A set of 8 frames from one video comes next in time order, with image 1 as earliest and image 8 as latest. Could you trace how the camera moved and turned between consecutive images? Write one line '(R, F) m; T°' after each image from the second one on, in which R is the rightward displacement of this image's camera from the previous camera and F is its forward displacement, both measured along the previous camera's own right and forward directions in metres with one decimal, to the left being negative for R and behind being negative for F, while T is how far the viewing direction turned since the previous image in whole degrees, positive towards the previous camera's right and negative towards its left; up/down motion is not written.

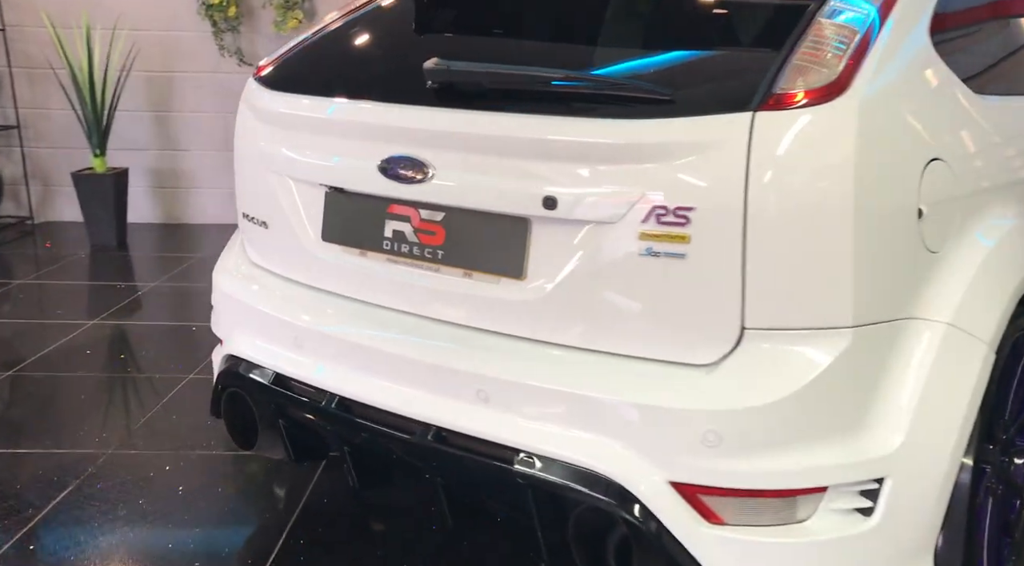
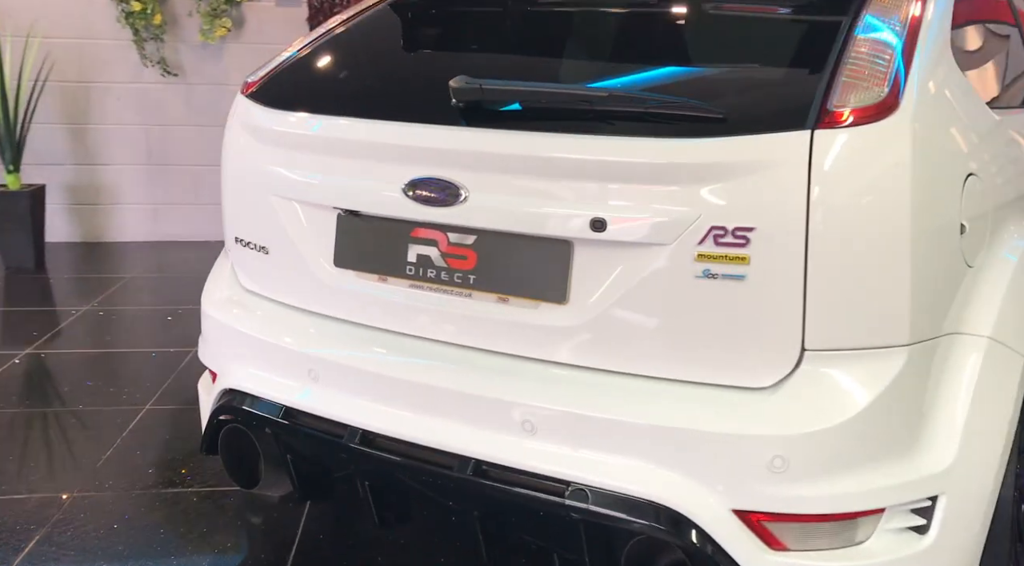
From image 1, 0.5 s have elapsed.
(-0.2, +0.1) m; +6°
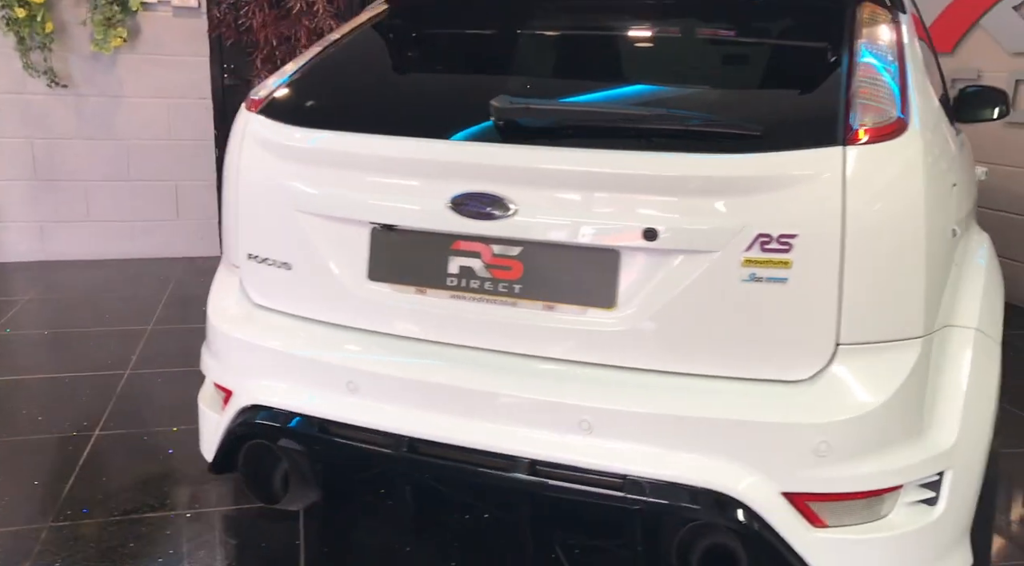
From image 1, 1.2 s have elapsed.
(-0.3, 0.0) m; +9°
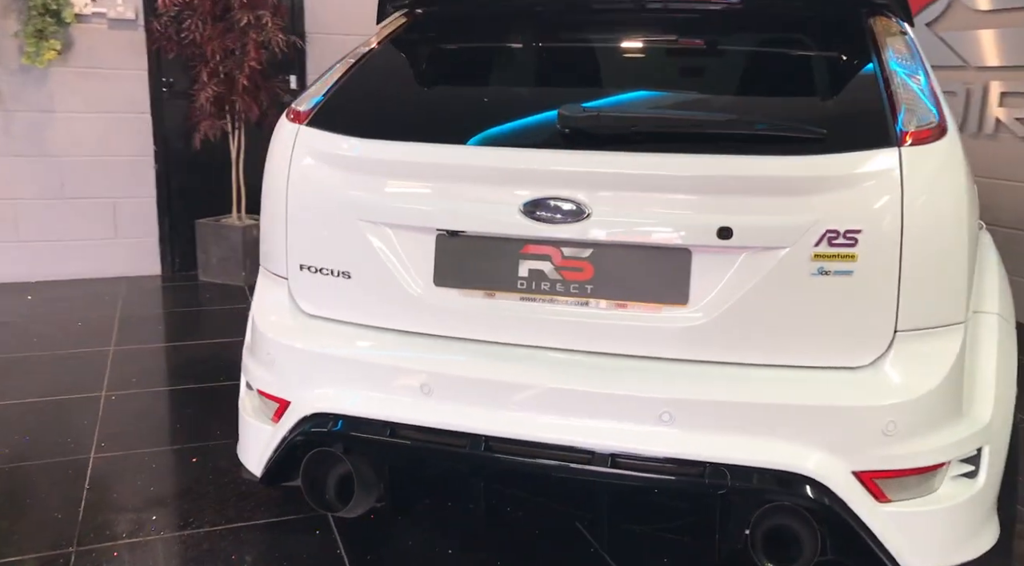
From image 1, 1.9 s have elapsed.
(-0.3, 0.0) m; +7°
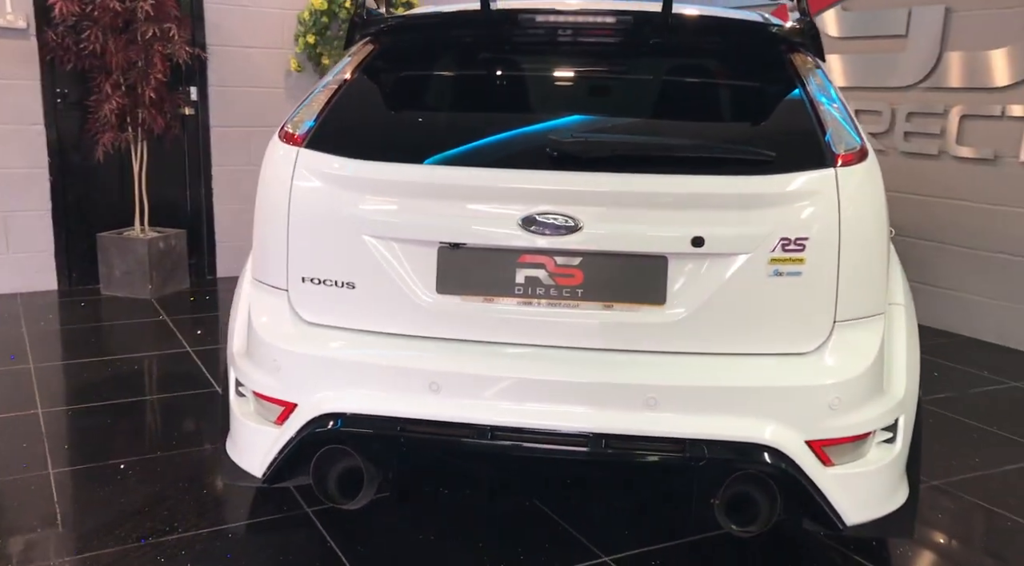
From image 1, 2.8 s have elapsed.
(-0.3, -0.2) m; +9°
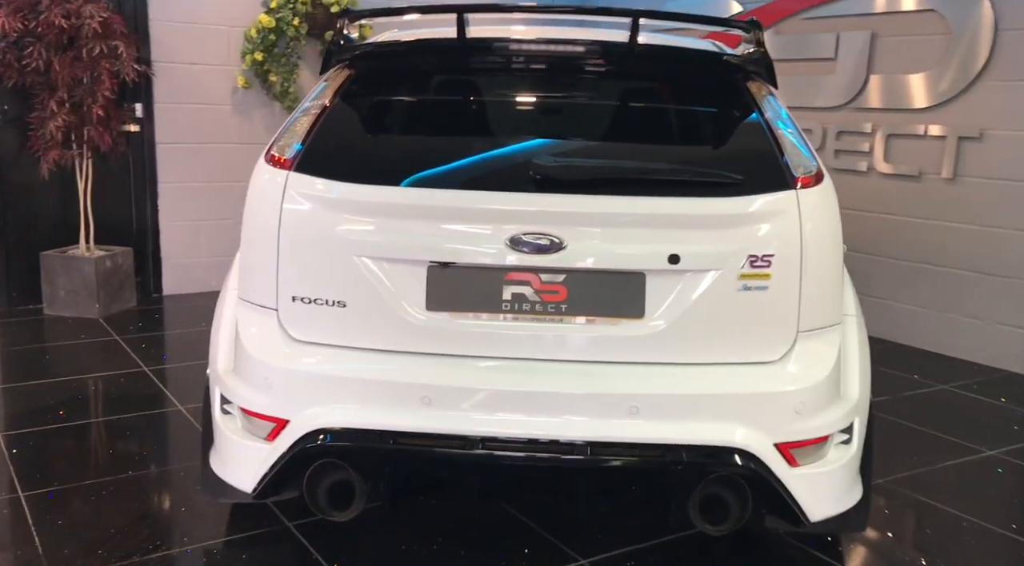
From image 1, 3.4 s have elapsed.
(-0.1, -0.1) m; +5°
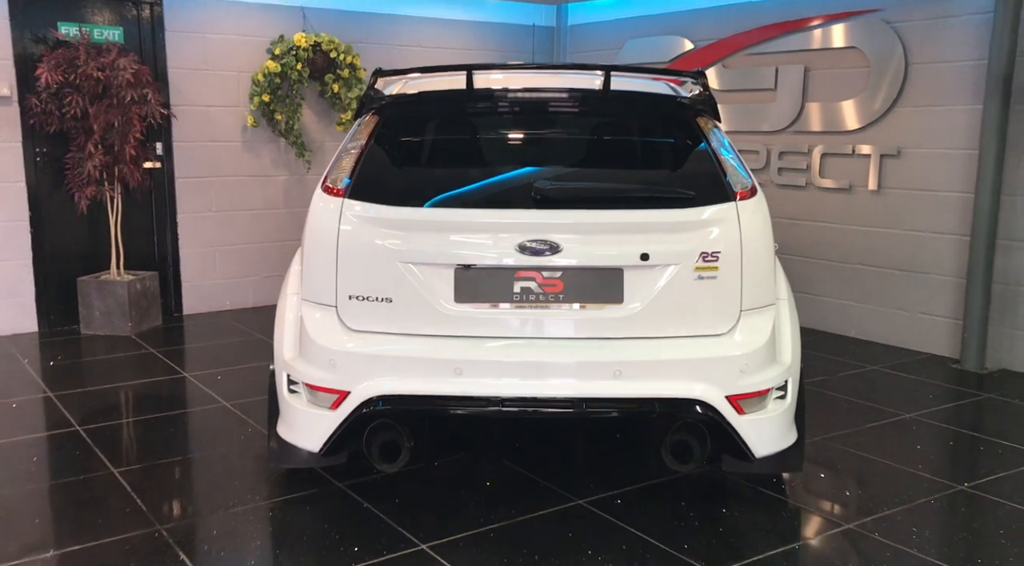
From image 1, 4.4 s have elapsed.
(-0.1, -0.6) m; +2°
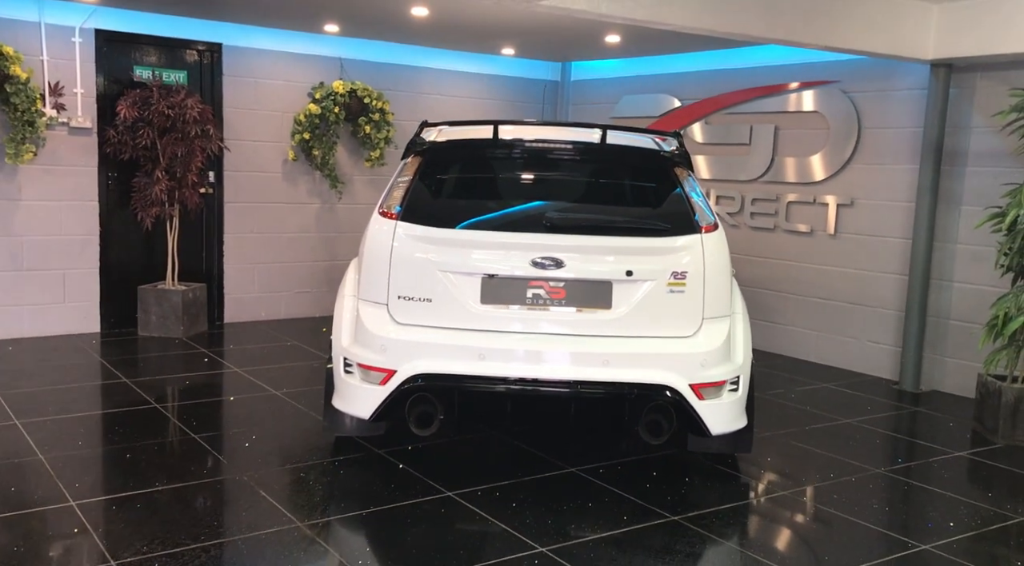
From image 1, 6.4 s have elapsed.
(-0.1, -0.7) m; 0°
